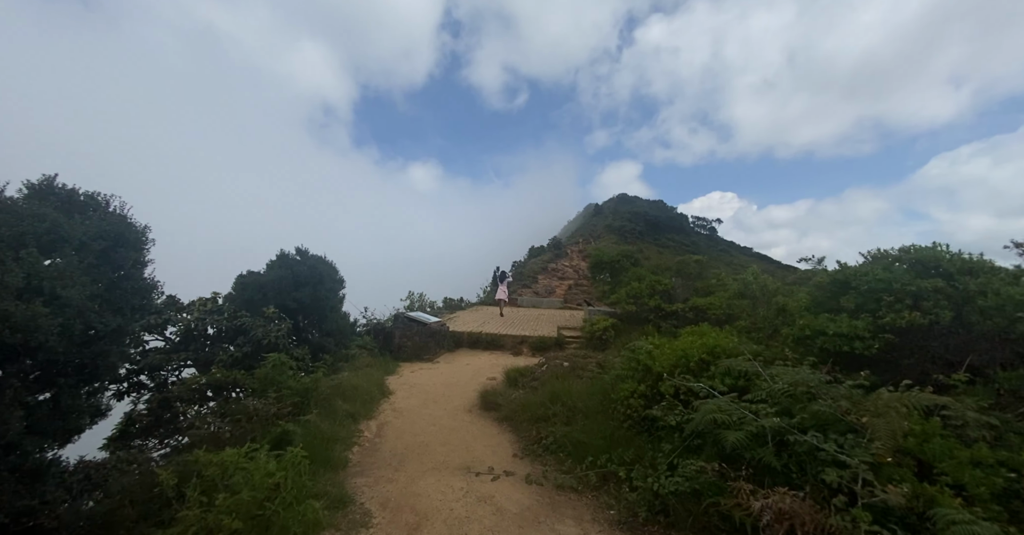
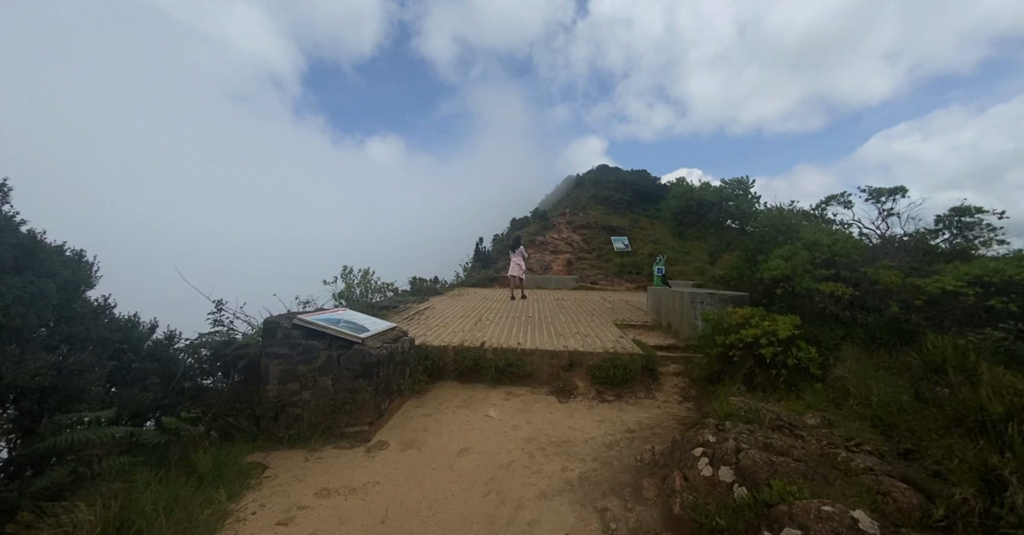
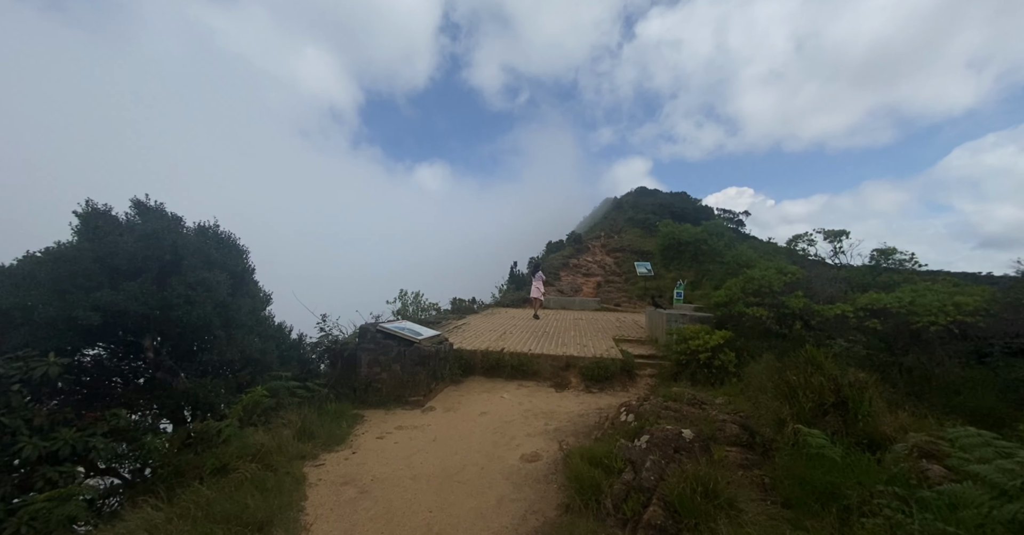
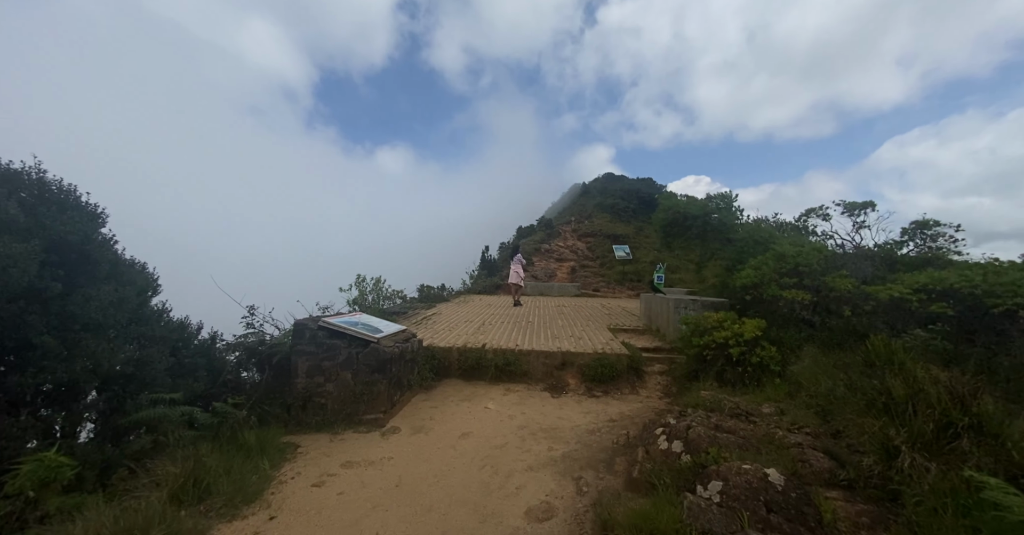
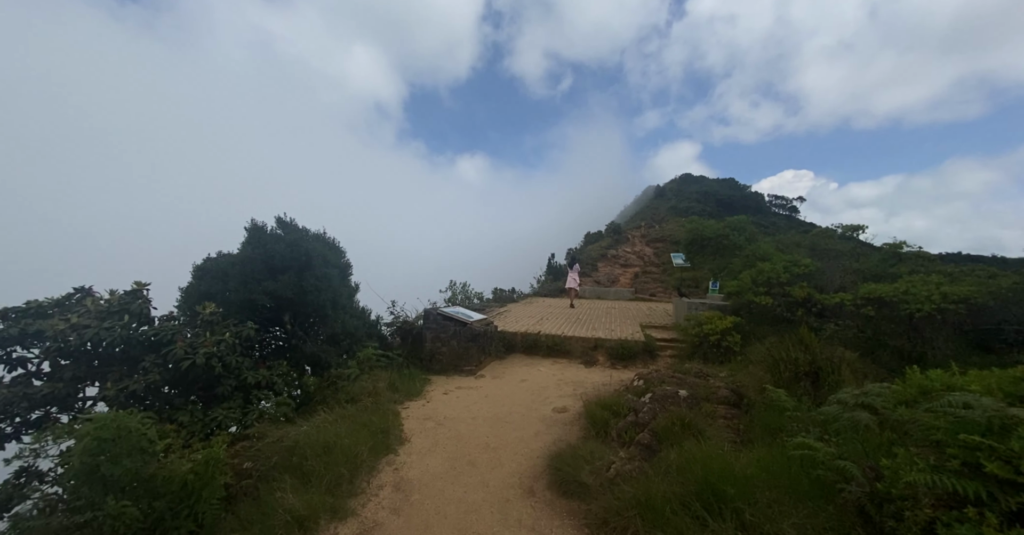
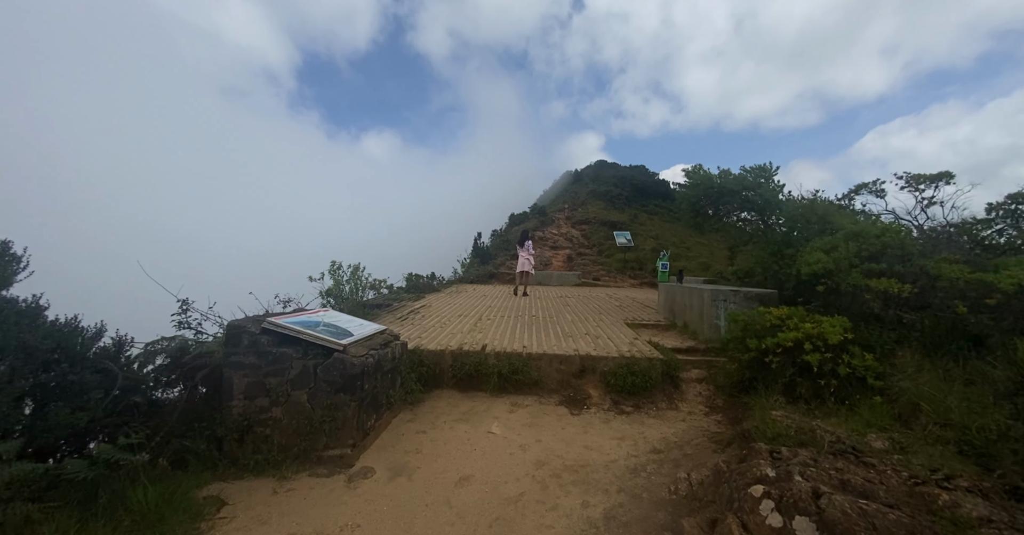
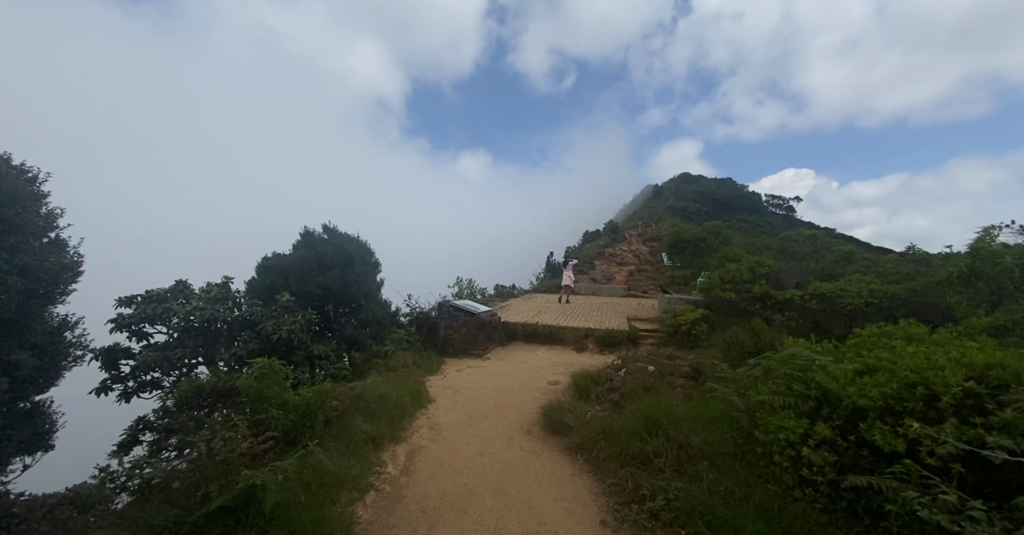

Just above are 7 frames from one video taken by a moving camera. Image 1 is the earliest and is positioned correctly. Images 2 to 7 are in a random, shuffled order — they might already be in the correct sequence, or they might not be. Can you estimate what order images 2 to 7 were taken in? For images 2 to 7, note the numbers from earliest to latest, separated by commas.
7, 5, 3, 4, 2, 6
